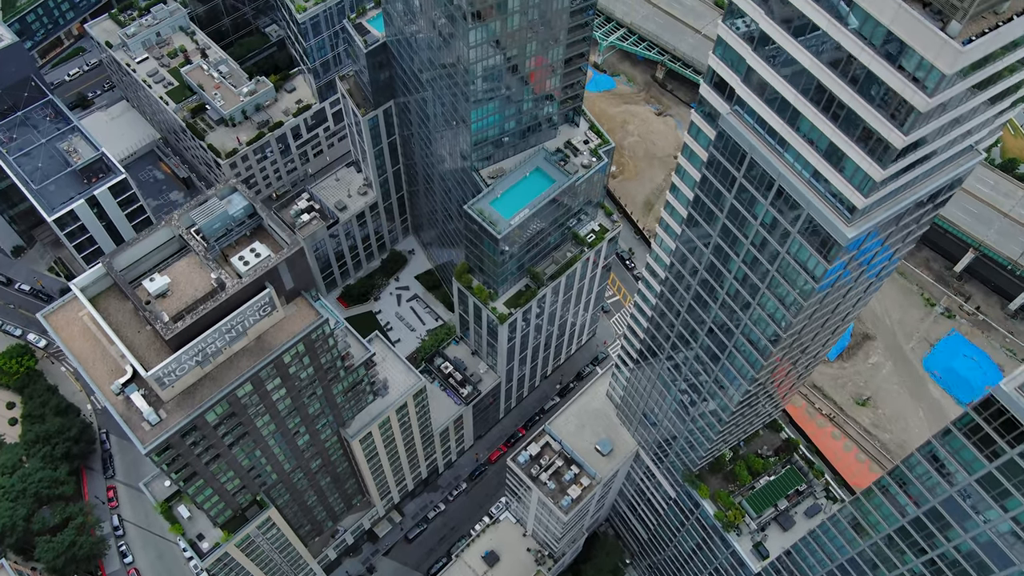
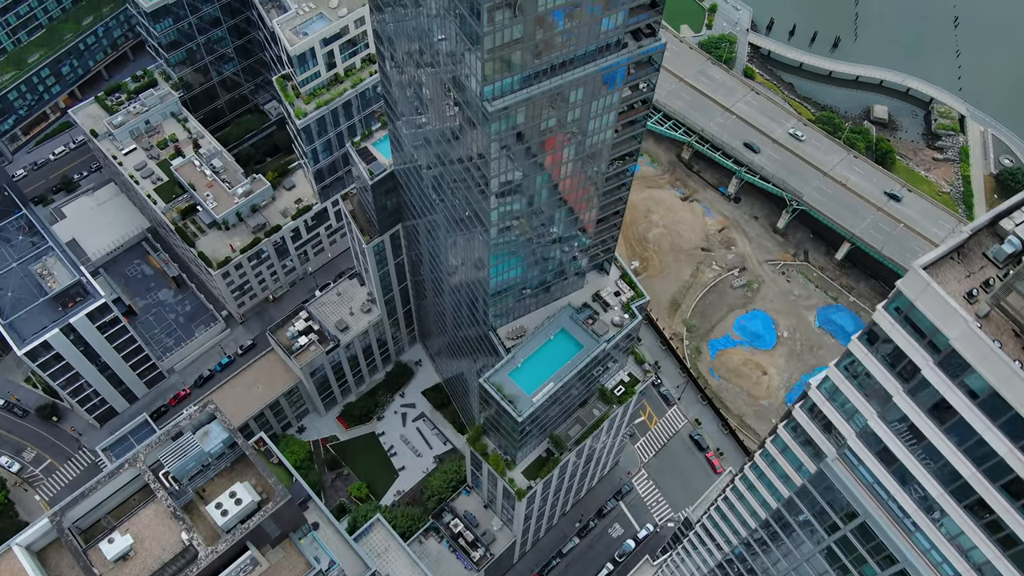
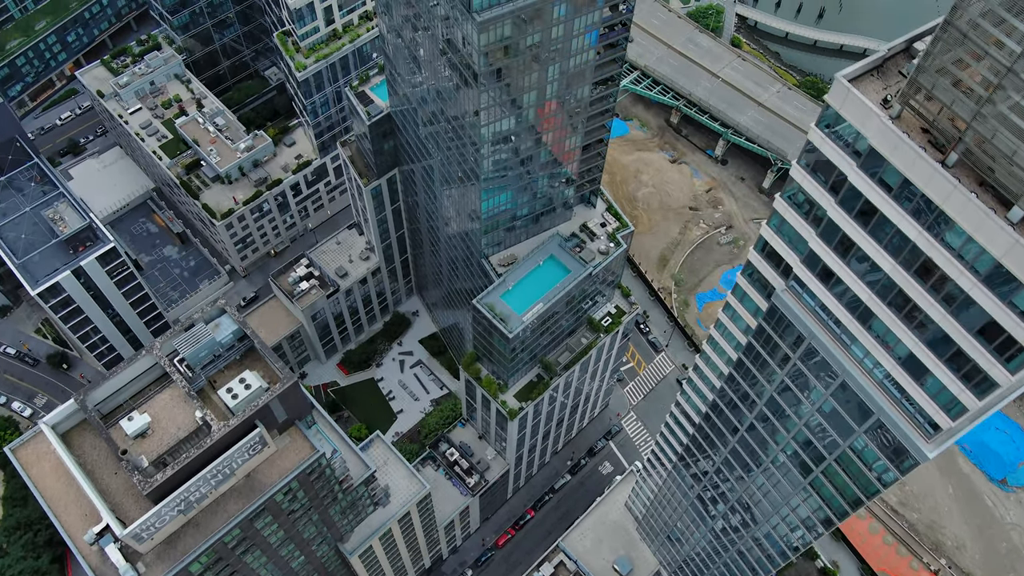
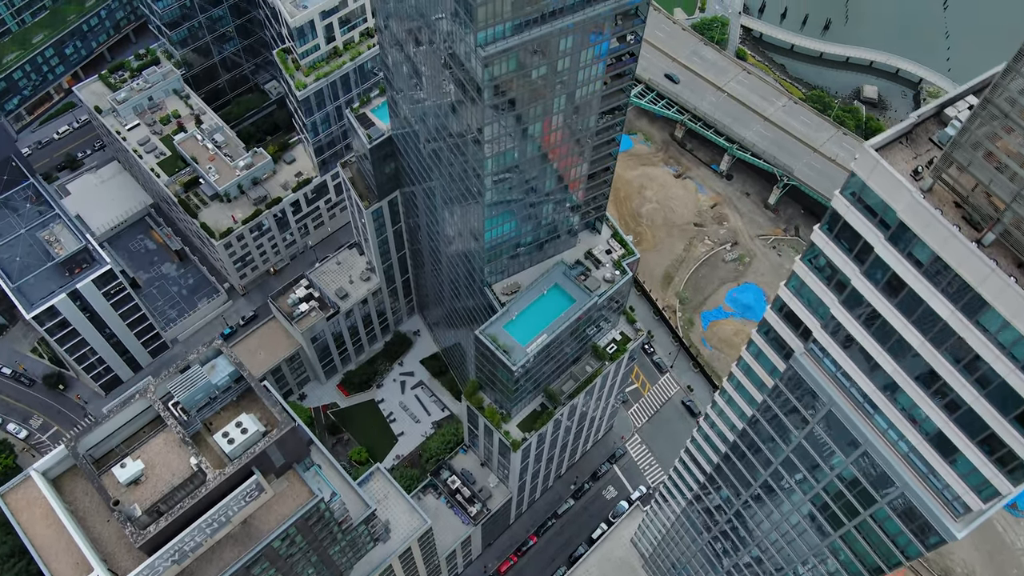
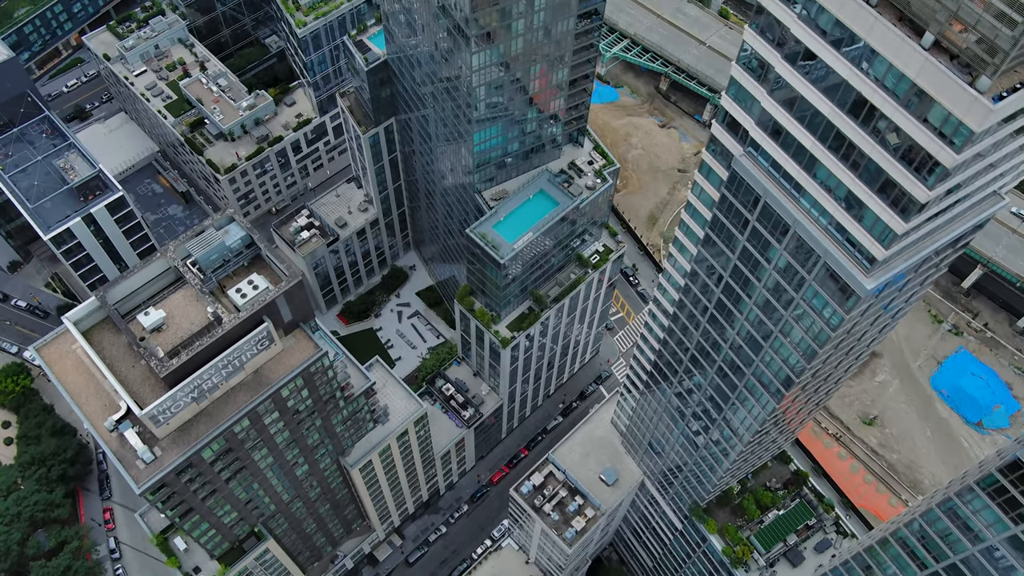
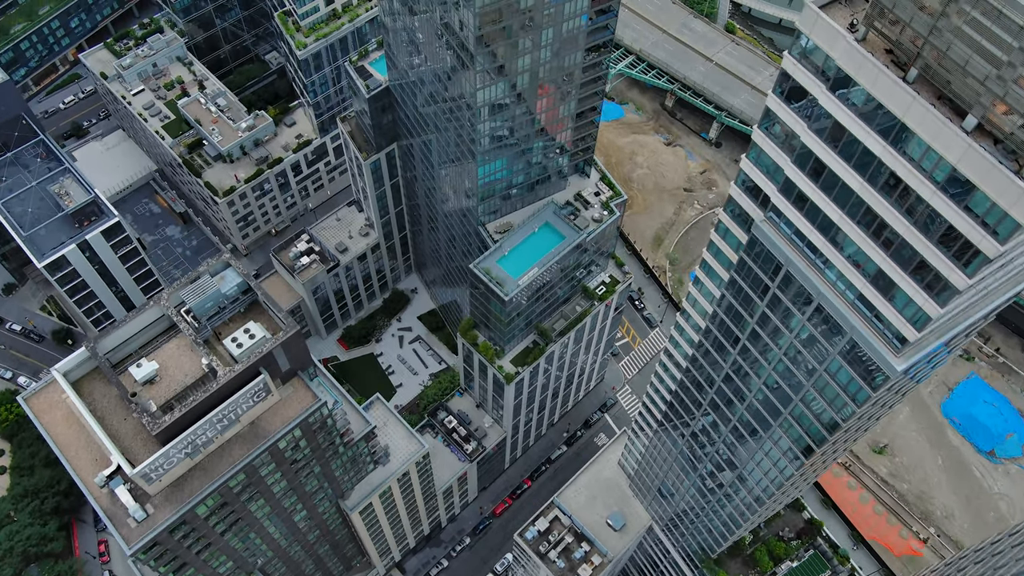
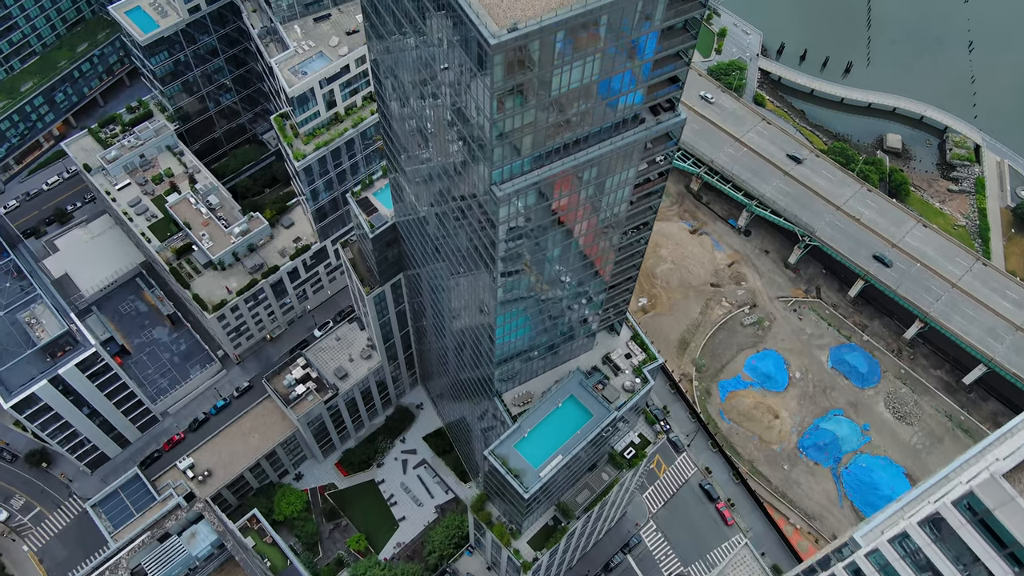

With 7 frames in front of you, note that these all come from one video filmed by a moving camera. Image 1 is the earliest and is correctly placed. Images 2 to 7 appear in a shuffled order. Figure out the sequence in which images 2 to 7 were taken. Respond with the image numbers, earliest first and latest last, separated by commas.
5, 6, 3, 4, 2, 7
